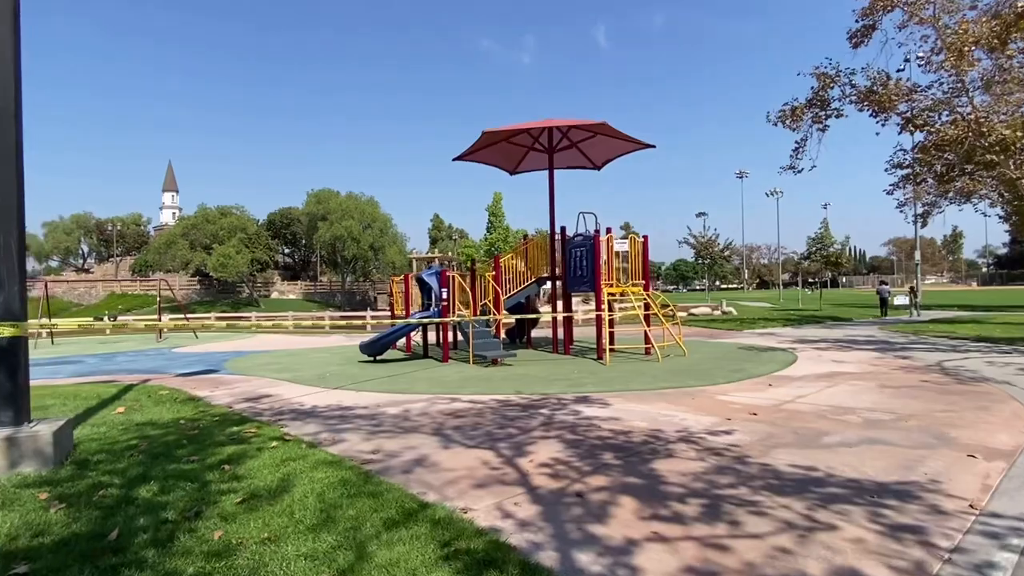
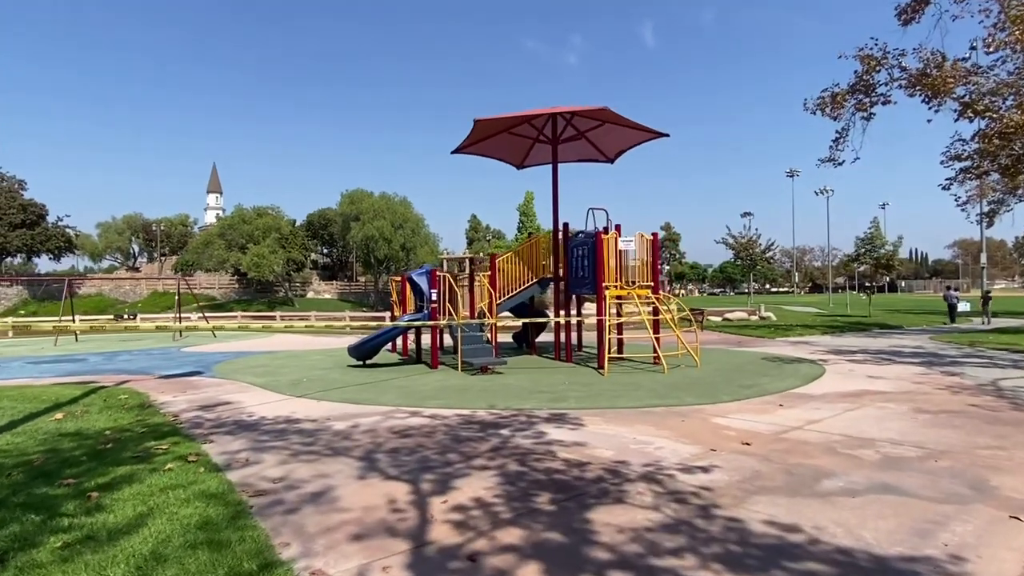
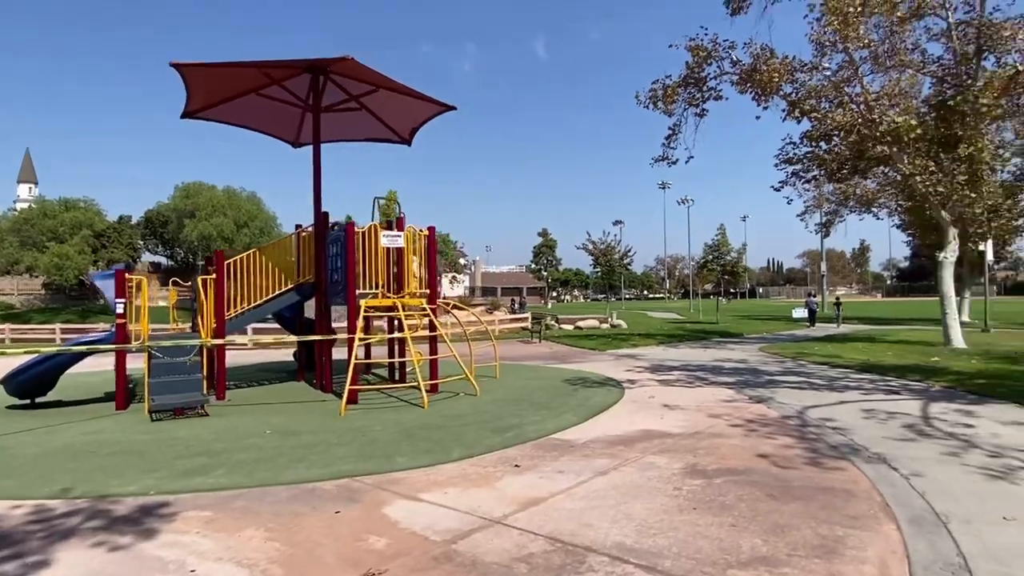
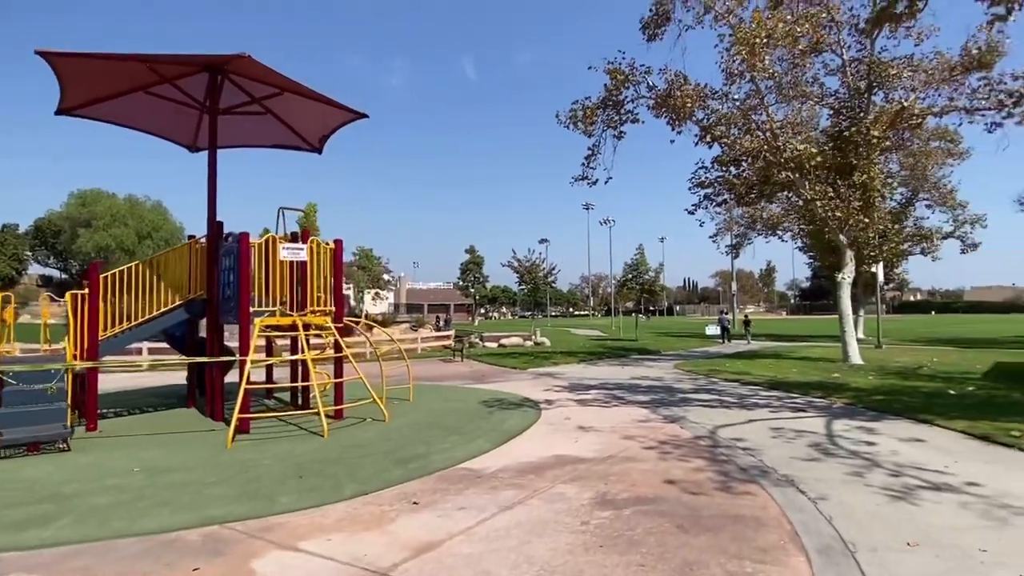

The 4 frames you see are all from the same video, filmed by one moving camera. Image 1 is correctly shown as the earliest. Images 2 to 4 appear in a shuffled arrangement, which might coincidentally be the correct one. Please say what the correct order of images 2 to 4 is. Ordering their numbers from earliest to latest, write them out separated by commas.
2, 3, 4
